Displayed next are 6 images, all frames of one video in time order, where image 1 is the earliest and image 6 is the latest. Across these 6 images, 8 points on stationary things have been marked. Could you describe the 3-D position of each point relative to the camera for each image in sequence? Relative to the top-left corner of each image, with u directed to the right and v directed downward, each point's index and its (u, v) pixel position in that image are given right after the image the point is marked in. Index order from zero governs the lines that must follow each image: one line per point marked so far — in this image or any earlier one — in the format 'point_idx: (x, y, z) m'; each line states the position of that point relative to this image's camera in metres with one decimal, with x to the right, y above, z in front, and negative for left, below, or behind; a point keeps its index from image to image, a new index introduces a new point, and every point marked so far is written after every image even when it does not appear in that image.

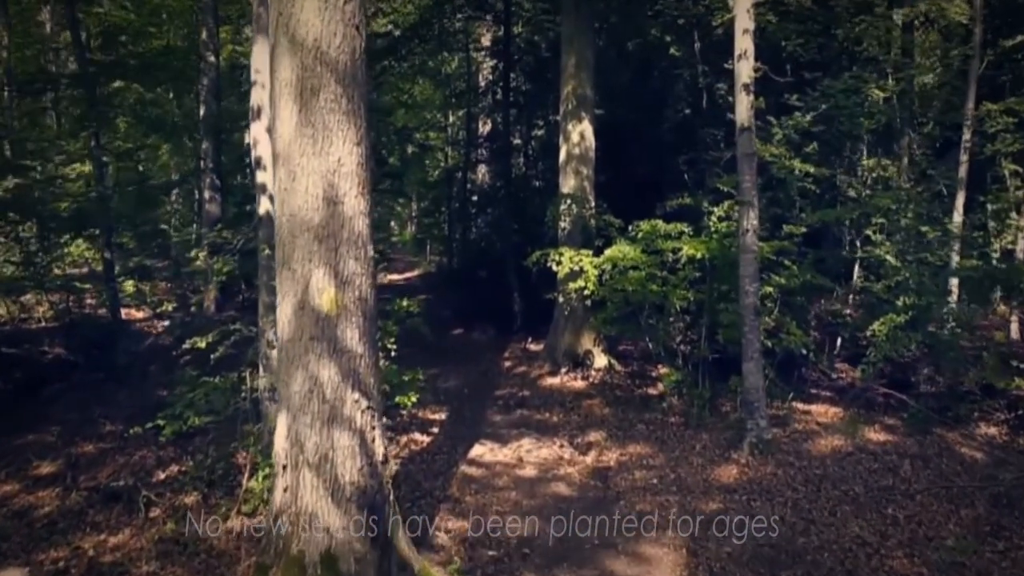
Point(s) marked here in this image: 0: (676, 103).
0: (+3.3, +3.8, +19.0) m
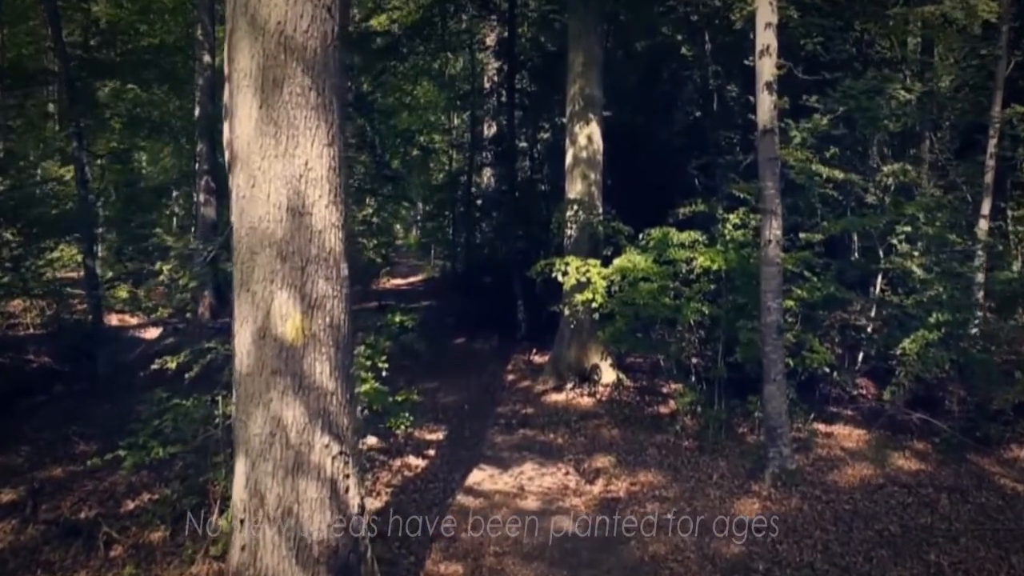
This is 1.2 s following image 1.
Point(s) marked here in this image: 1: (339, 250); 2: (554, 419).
0: (+3.4, +3.6, +18.2) m
1: (-1.0, +0.2, +5.0) m
2: (+0.6, -1.9, +13.3) m
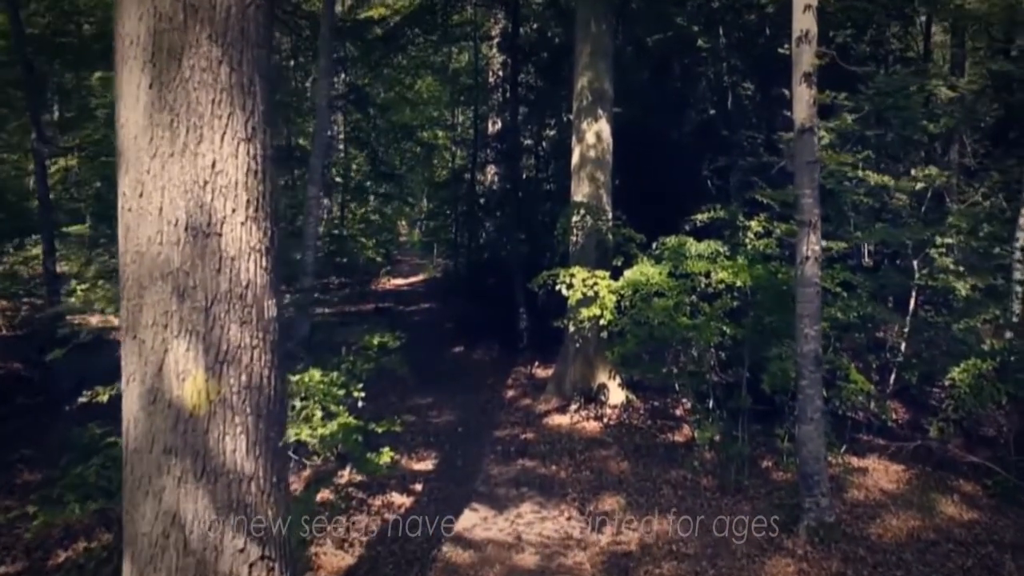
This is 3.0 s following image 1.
0: (+3.5, +3.4, +16.9) m
1: (-1.0, 0.0, +3.7) m
2: (+0.6, -2.1, +12.0) m
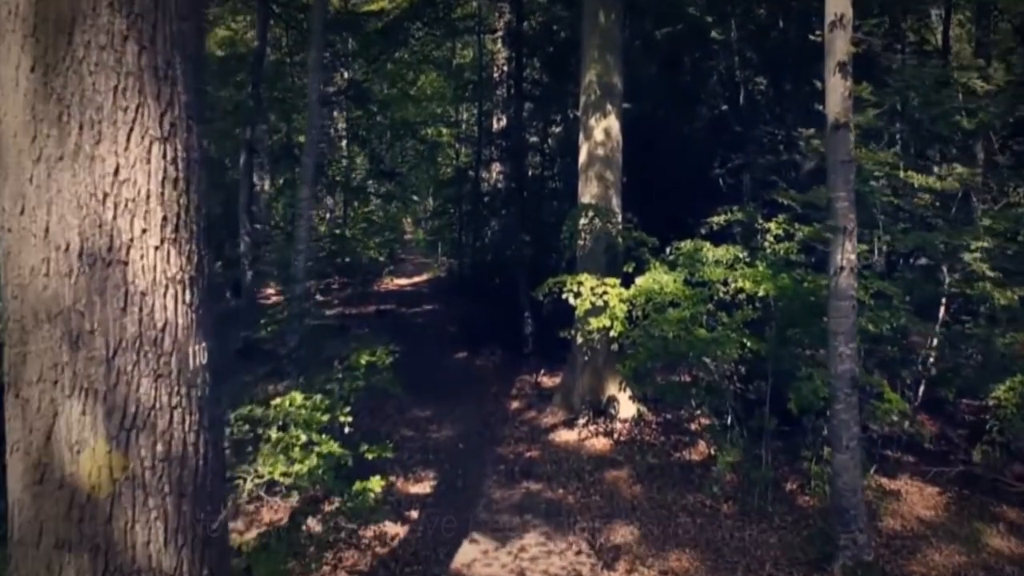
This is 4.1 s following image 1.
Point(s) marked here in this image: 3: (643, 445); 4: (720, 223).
0: (+3.5, +3.4, +16.0) m
1: (-1.0, -0.1, +2.9) m
2: (+0.6, -2.2, +11.2) m
3: (+1.7, -2.1, +11.8) m
4: (+2.8, +0.9, +12.0) m
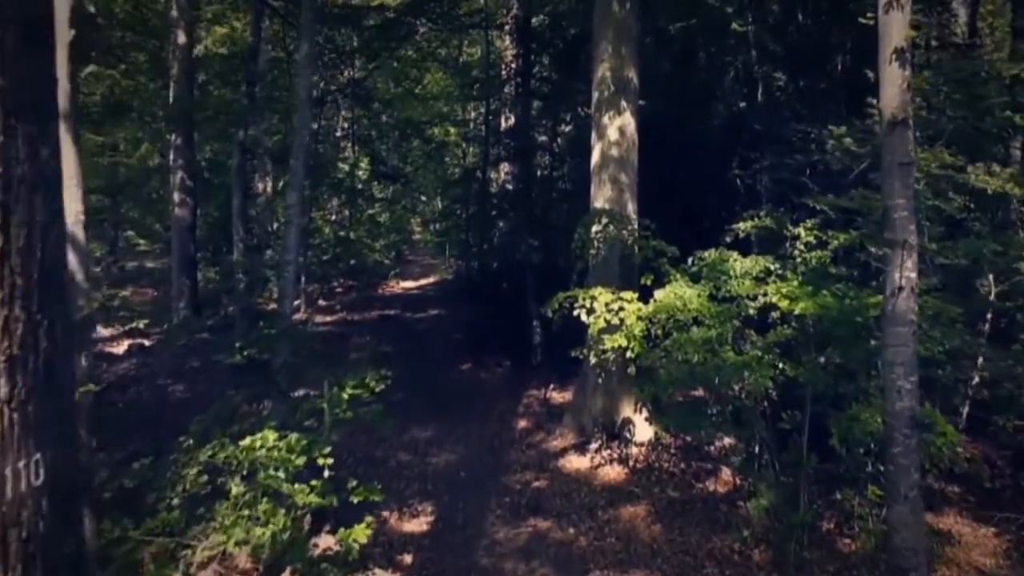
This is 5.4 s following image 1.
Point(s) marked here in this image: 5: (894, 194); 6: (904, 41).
0: (+3.7, +3.2, +14.9) m
1: (-1.1, -0.3, +1.8) m
2: (+0.7, -2.4, +10.2) m
3: (+1.8, -2.2, +10.8) m
4: (+2.9, +0.7, +10.9) m
5: (+2.8, +0.7, +6.6) m
6: (+2.8, +1.8, +6.5) m
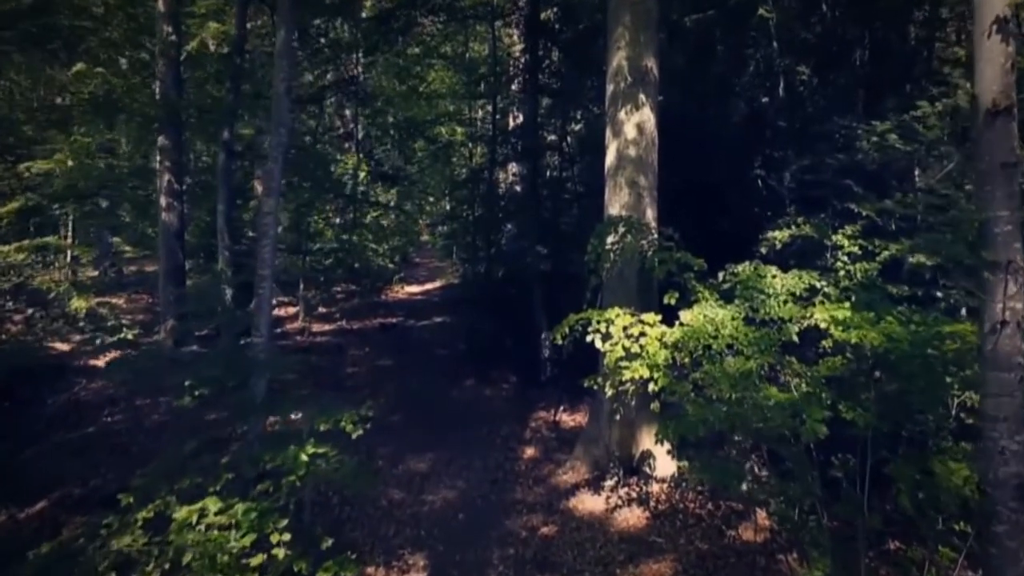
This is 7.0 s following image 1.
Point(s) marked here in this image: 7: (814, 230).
0: (+3.7, +3.0, +13.5) m
1: (-1.1, -0.5, +0.5) m
2: (+0.8, -2.6, +8.8) m
3: (+1.8, -2.4, +9.4) m
4: (+2.9, +0.5, +9.6) m
5: (+2.8, +0.5, +5.2) m
6: (+2.8, +1.6, +5.1) m
7: (+3.1, +0.6, +9.1) m
